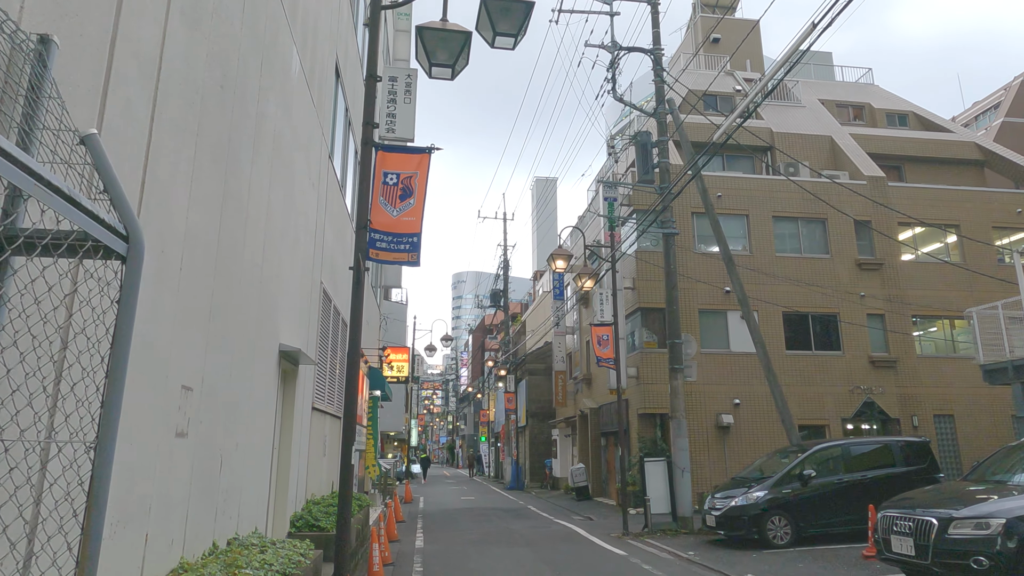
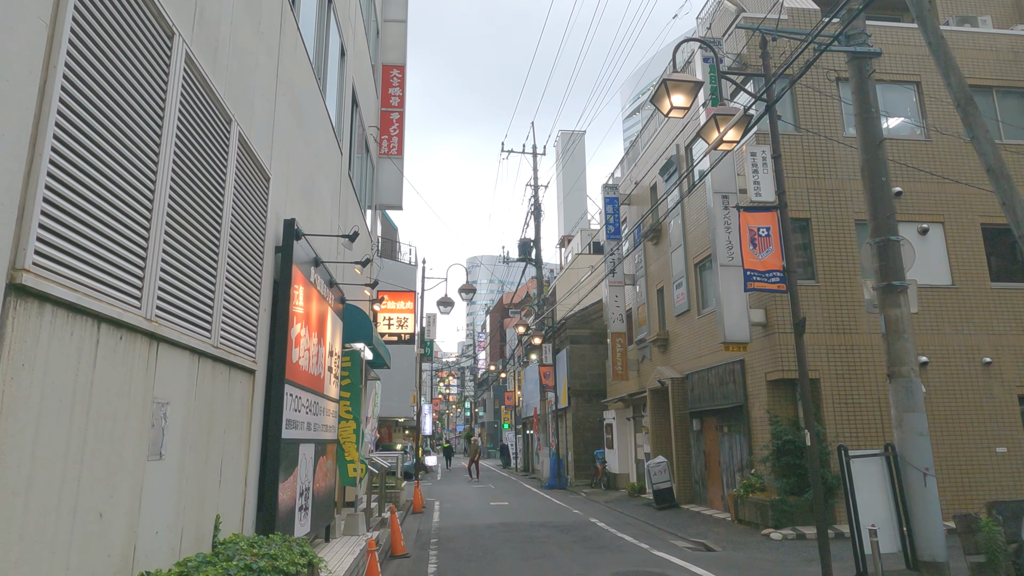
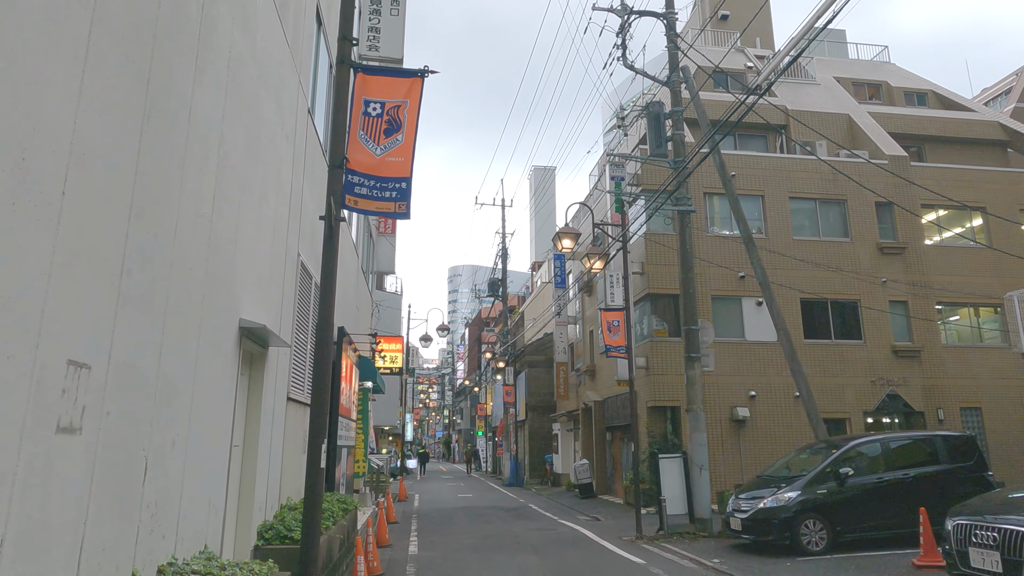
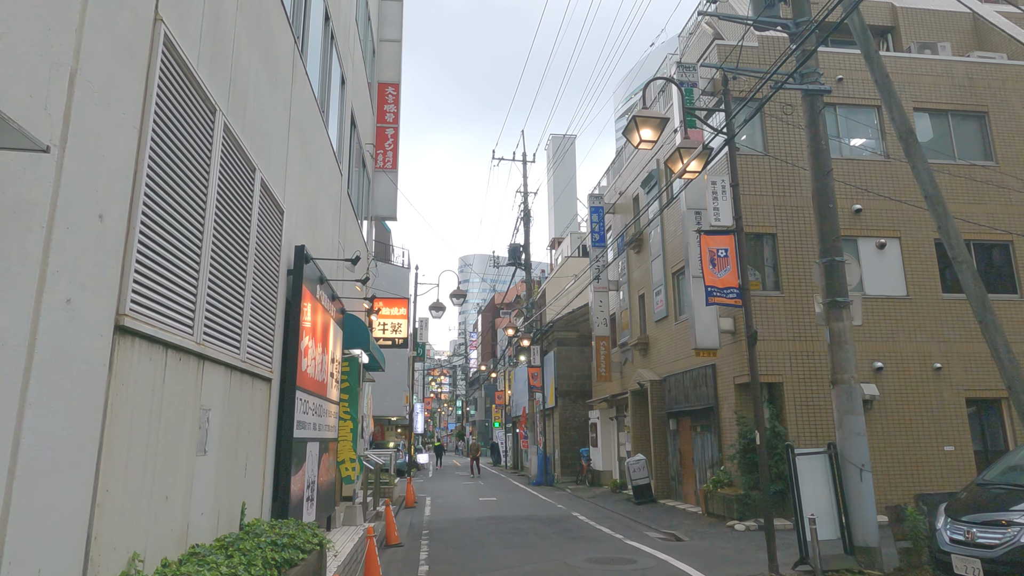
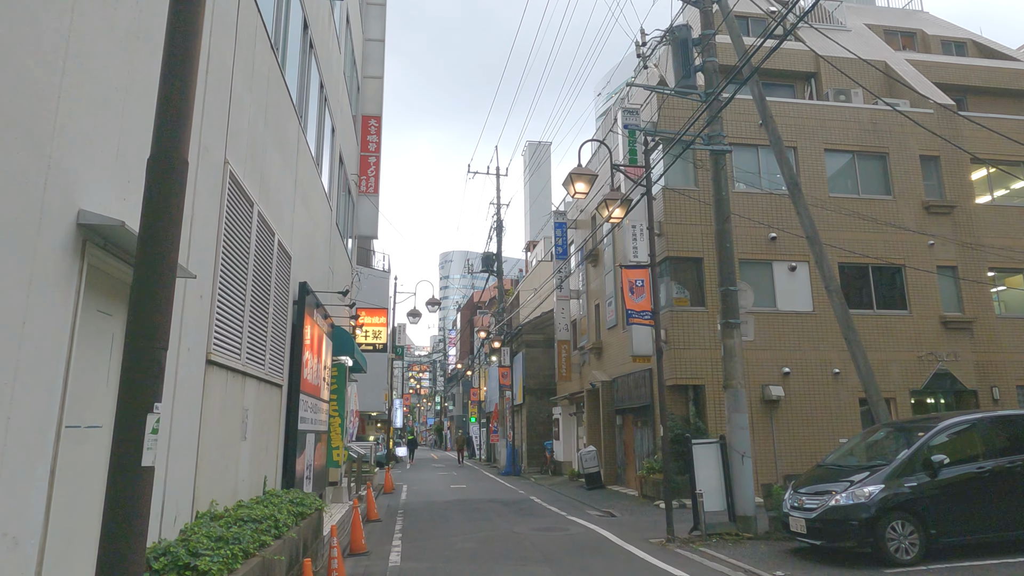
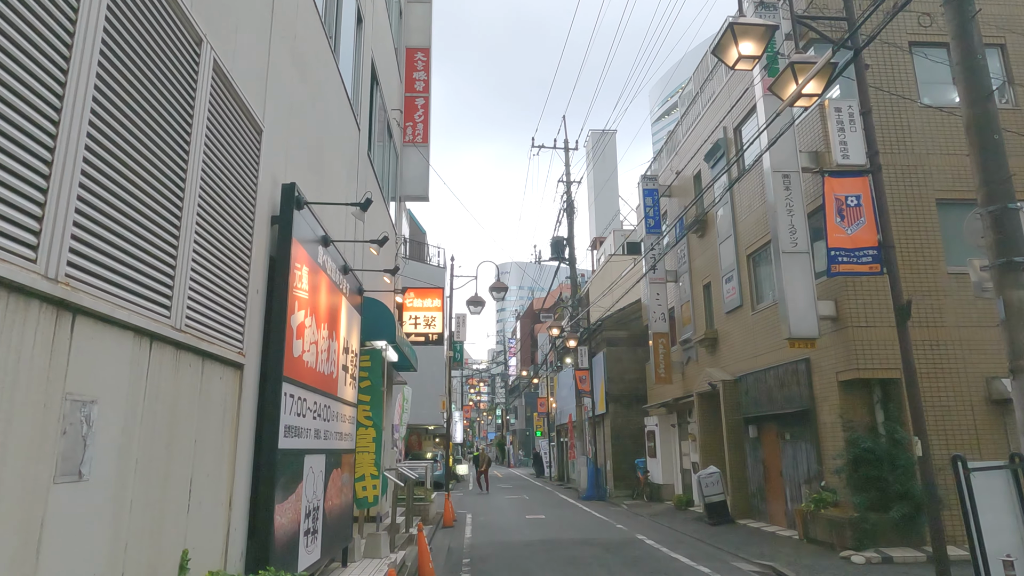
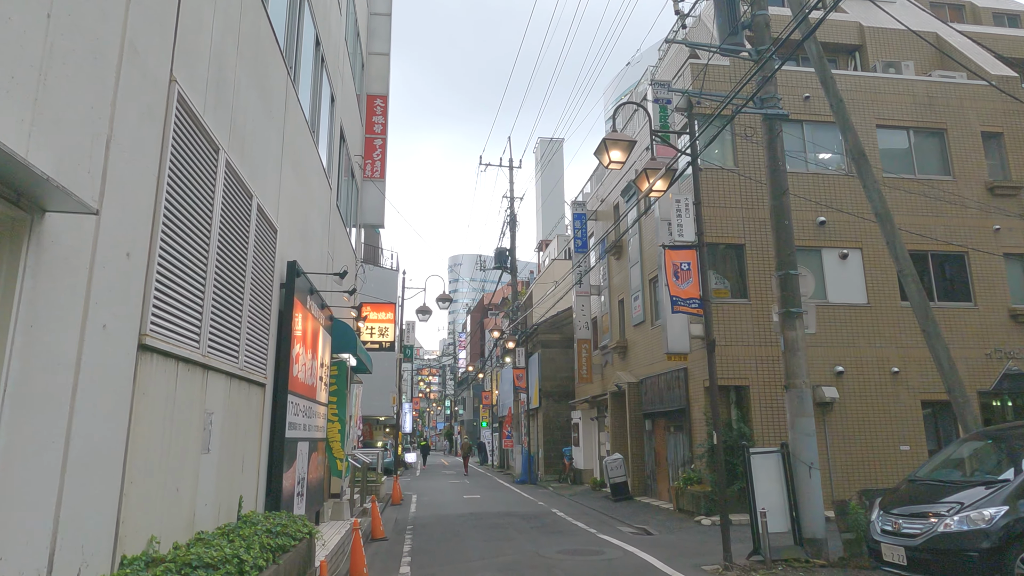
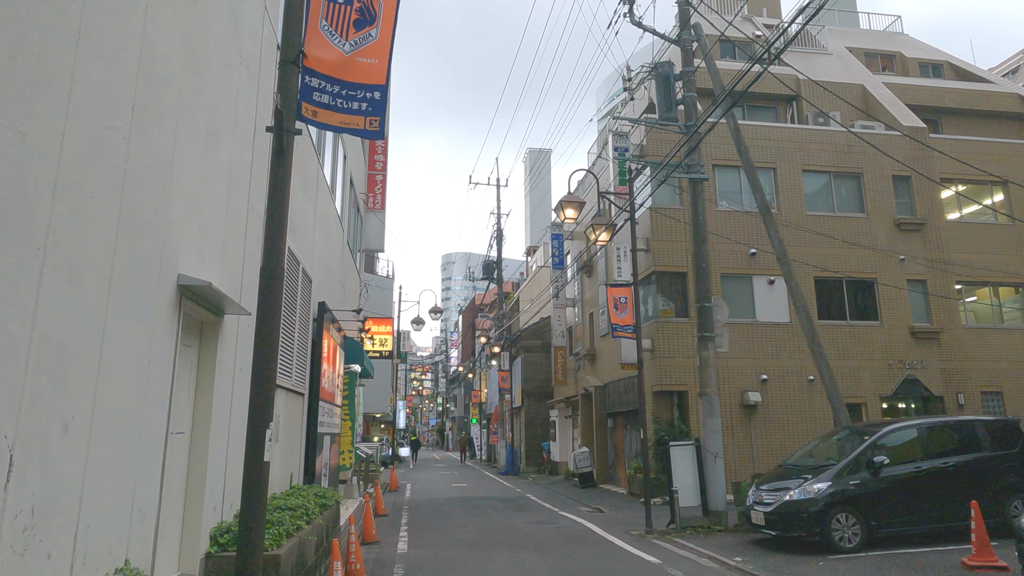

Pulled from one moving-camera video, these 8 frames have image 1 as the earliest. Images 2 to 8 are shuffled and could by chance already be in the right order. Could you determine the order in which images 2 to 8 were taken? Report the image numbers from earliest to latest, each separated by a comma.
3, 8, 5, 7, 4, 2, 6
